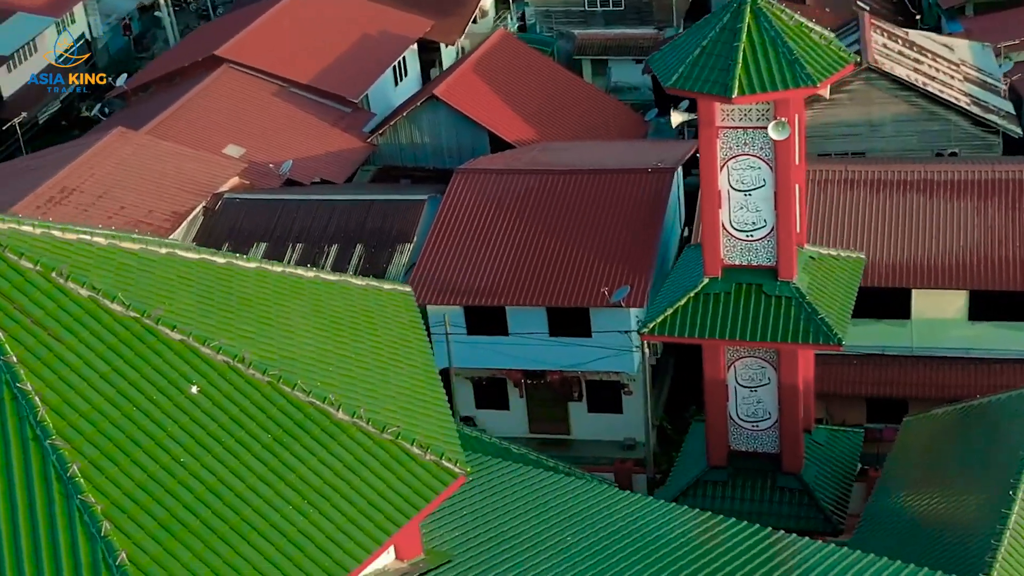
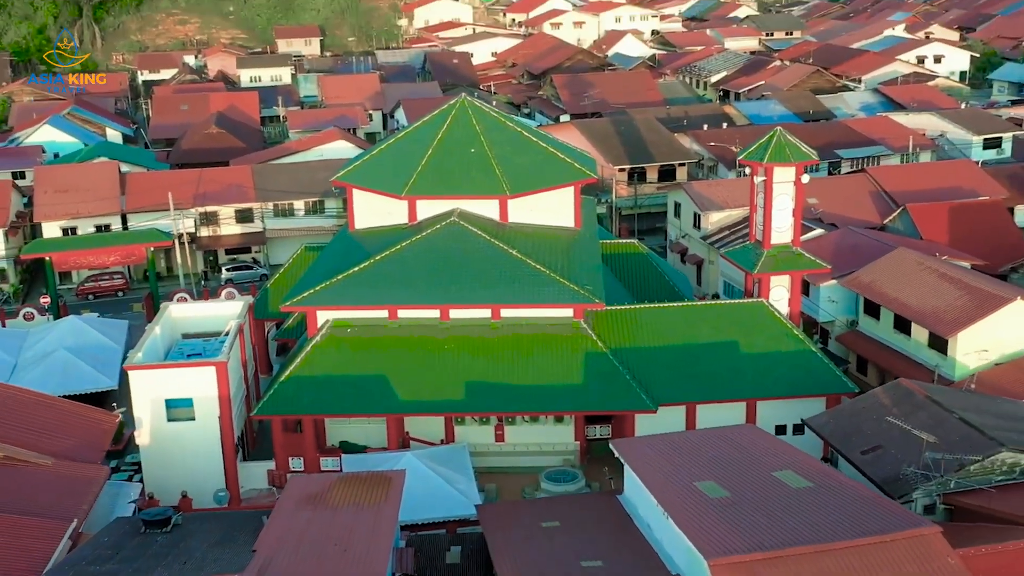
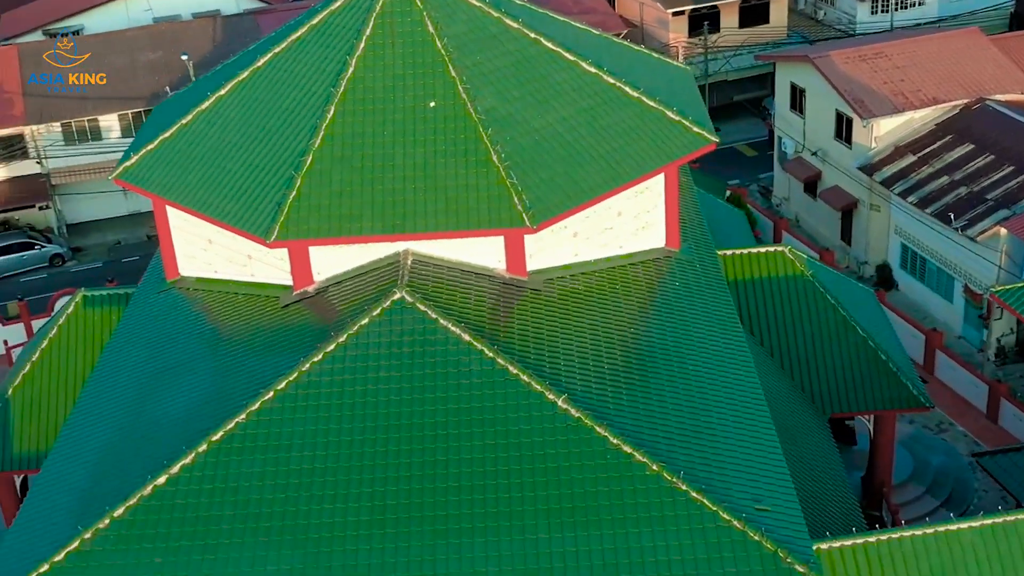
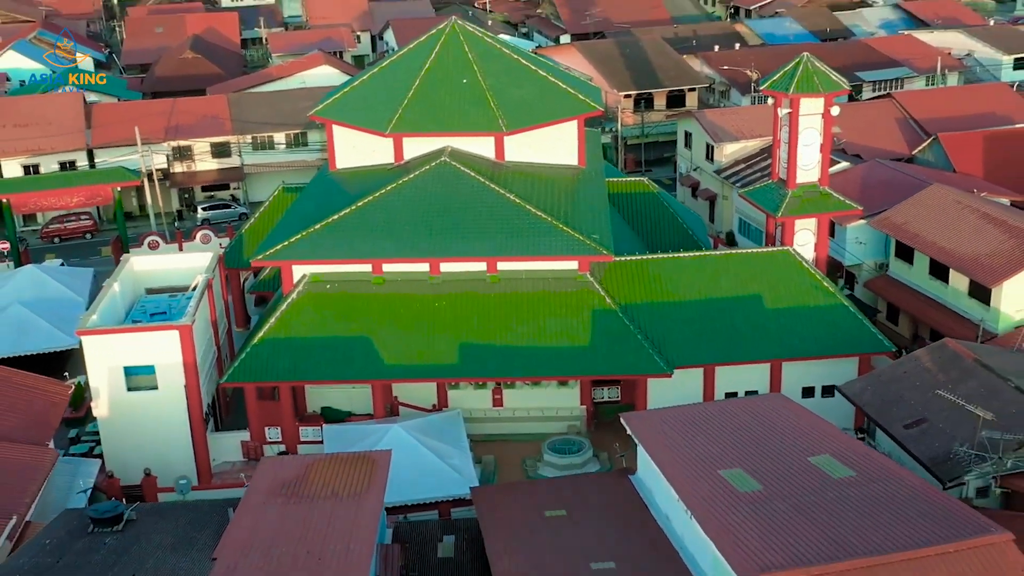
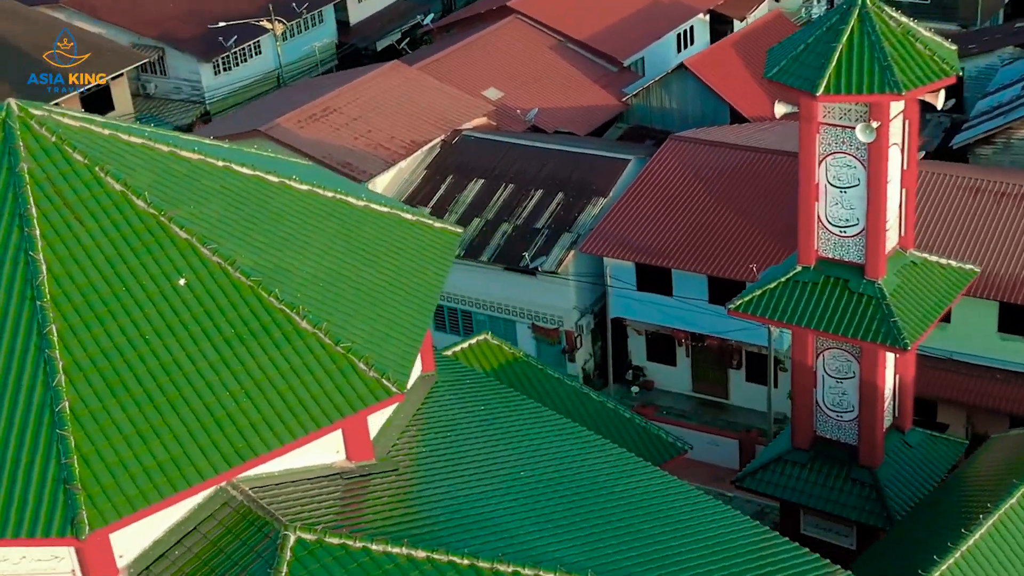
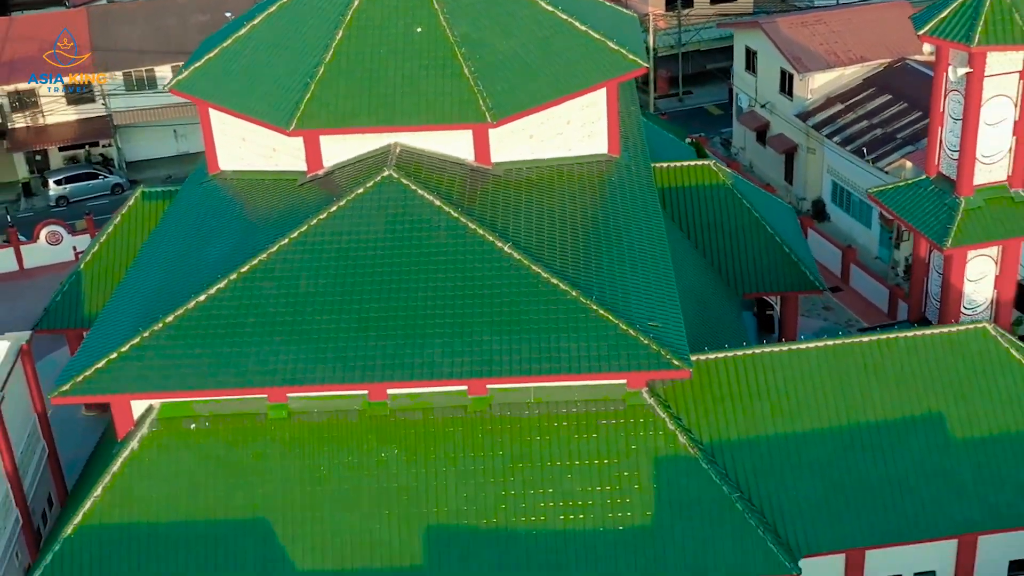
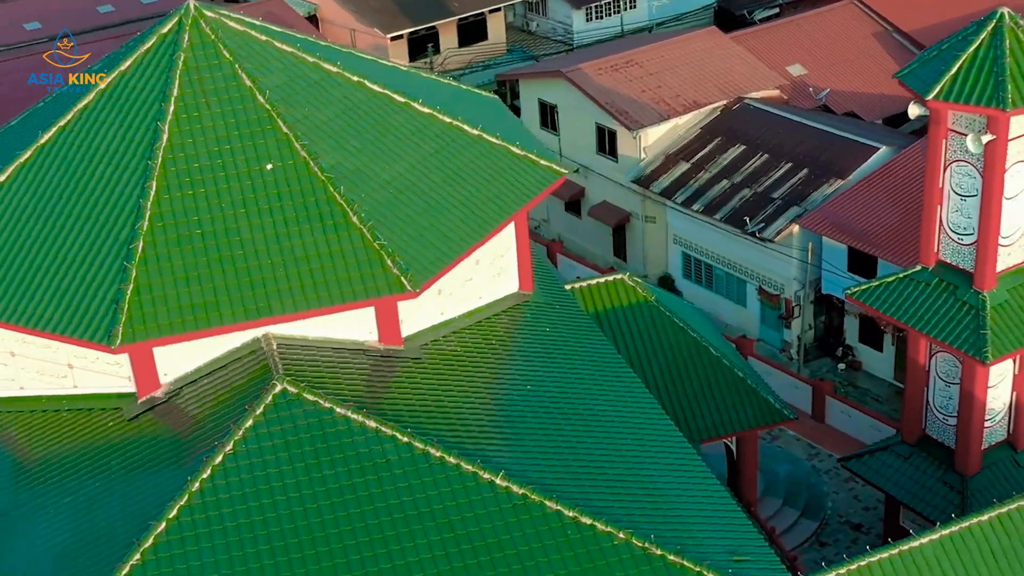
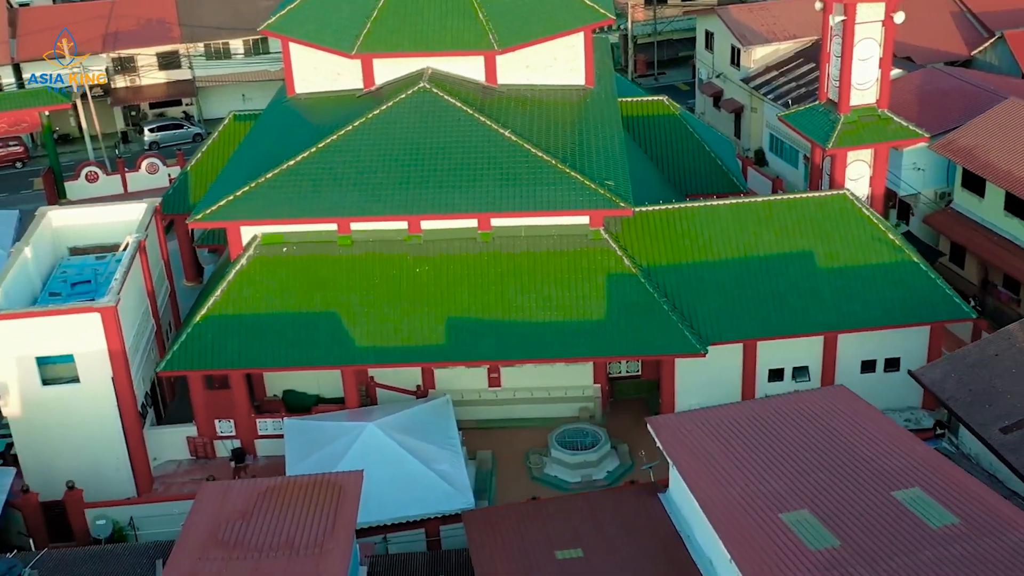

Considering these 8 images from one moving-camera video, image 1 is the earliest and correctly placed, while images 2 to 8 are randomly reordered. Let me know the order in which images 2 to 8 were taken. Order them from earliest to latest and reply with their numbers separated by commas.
5, 7, 3, 6, 8, 4, 2
